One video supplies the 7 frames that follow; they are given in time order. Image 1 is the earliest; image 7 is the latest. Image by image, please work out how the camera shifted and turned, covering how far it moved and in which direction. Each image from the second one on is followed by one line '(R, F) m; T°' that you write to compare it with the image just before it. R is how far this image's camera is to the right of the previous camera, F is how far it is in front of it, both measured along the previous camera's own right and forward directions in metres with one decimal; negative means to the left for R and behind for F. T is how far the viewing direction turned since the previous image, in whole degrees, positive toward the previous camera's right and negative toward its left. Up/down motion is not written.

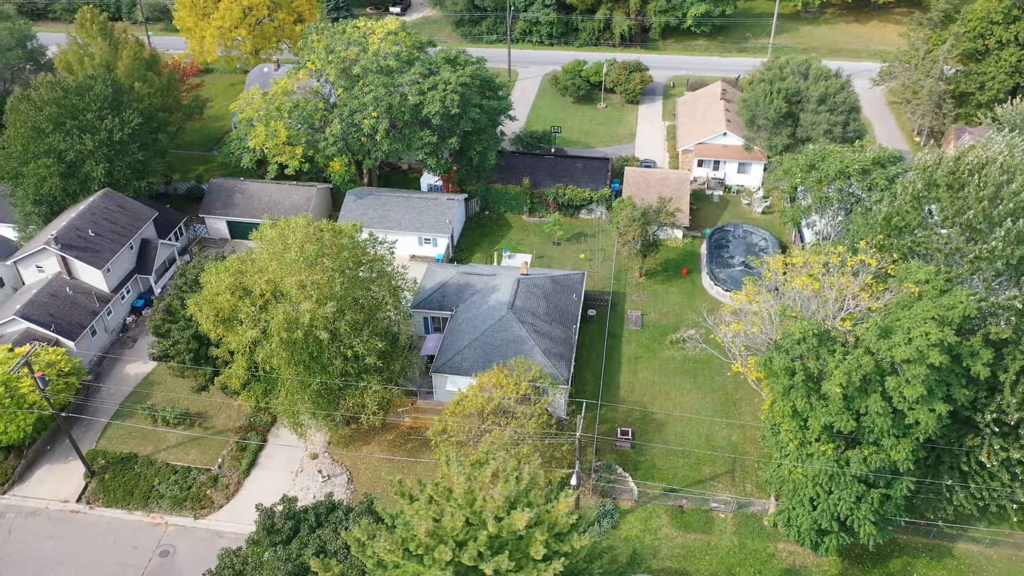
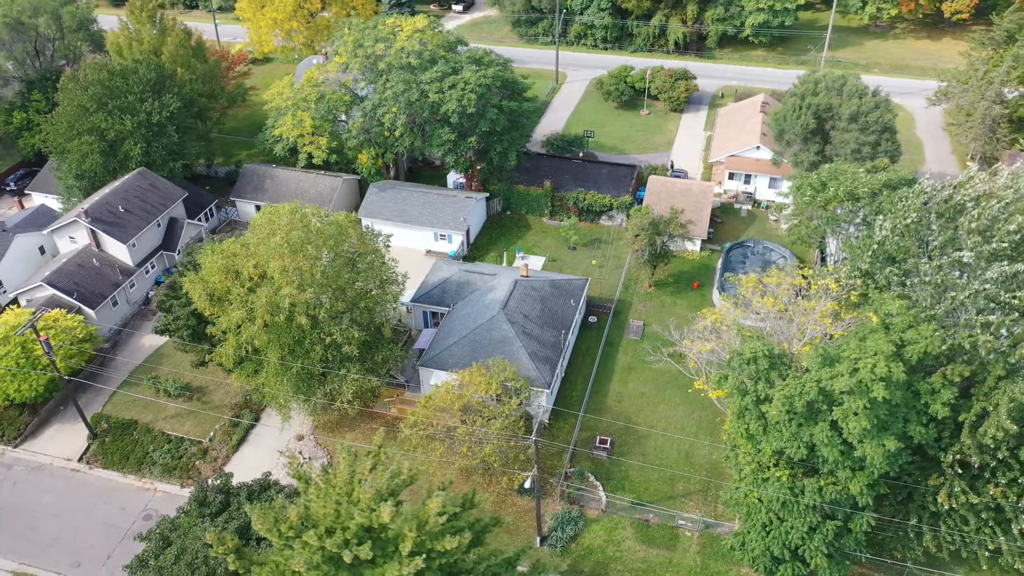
(+3.3, 0.0) m; -5°
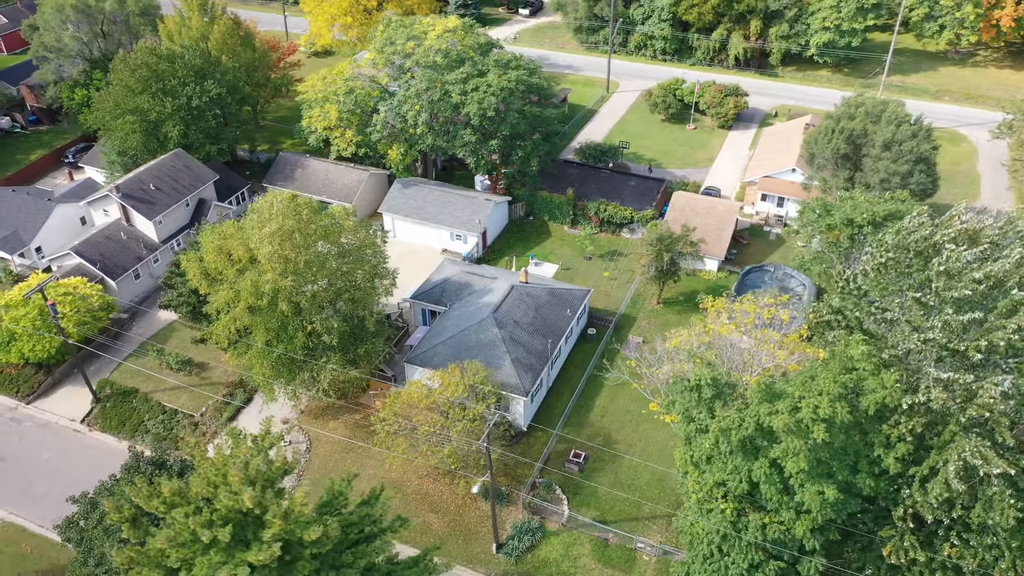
(+3.5, +0.3) m; -6°
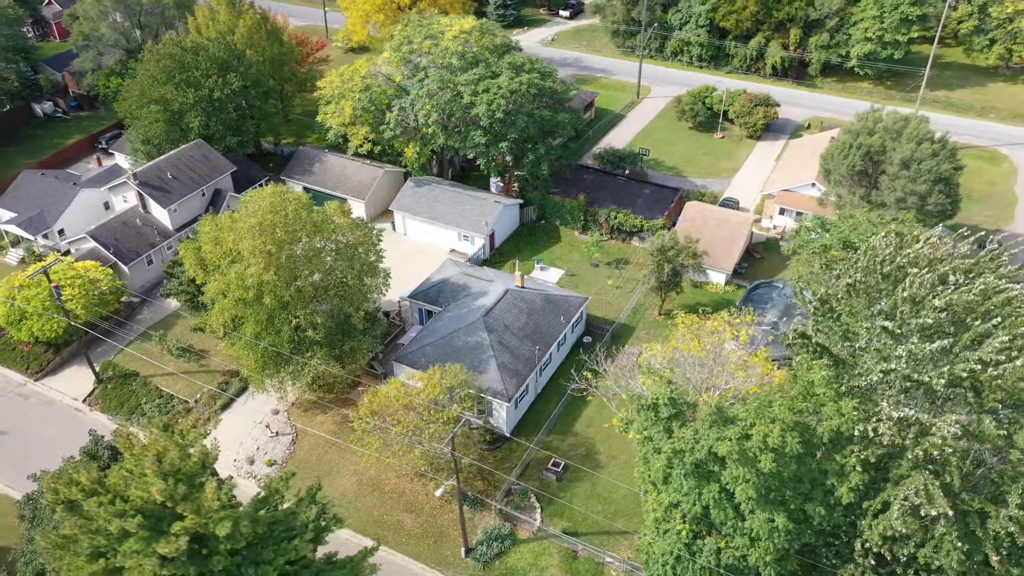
(+2.3, +0.2) m; -4°
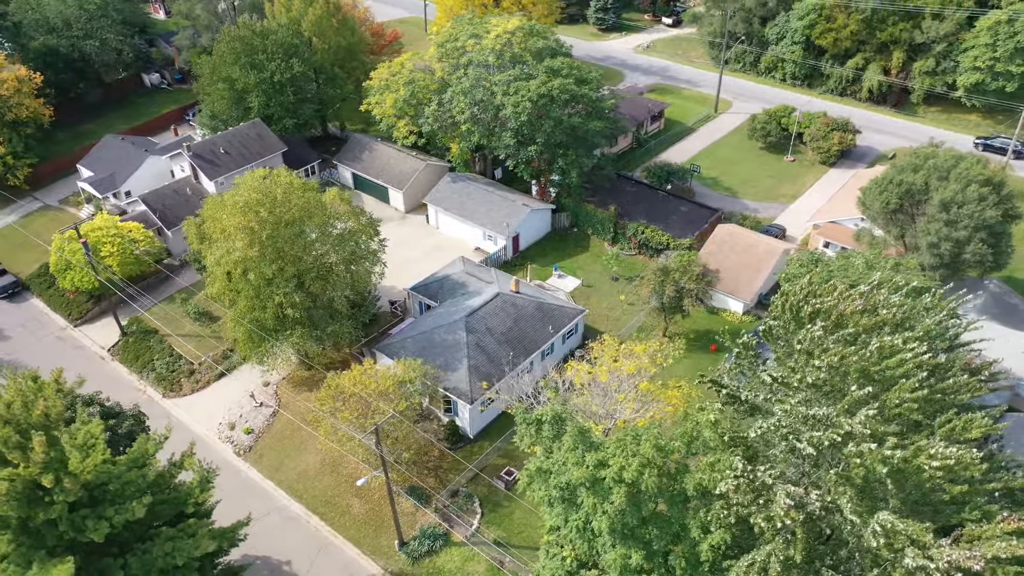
(+5.6, +0.6) m; -9°
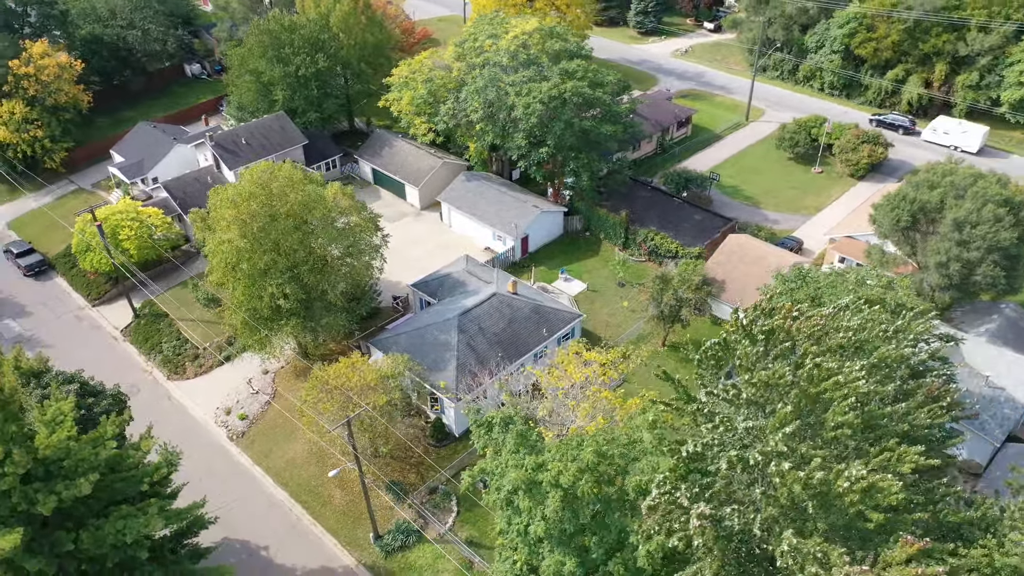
(+2.2, +0.1) m; -4°
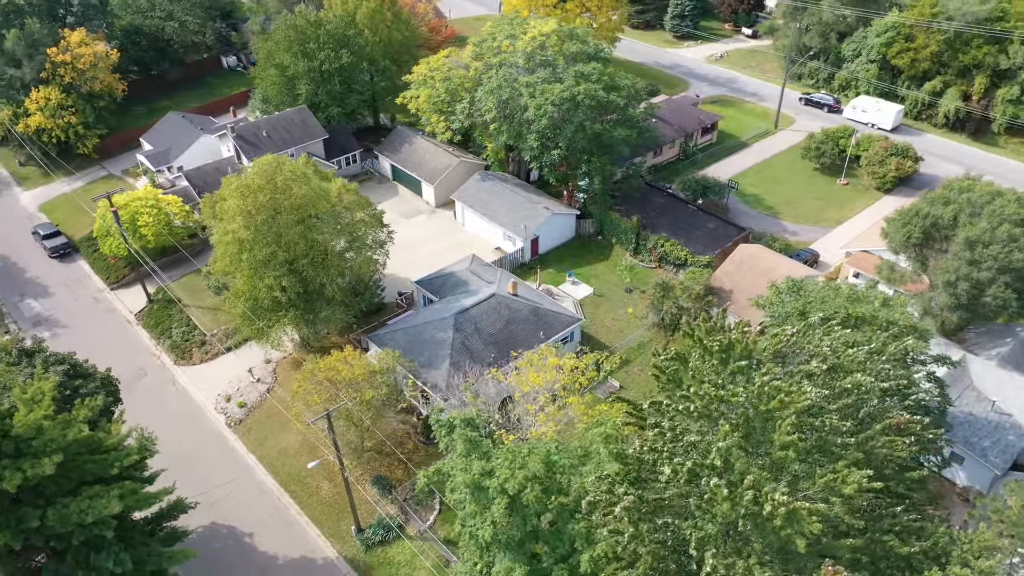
(+1.8, +0.1) m; -3°
